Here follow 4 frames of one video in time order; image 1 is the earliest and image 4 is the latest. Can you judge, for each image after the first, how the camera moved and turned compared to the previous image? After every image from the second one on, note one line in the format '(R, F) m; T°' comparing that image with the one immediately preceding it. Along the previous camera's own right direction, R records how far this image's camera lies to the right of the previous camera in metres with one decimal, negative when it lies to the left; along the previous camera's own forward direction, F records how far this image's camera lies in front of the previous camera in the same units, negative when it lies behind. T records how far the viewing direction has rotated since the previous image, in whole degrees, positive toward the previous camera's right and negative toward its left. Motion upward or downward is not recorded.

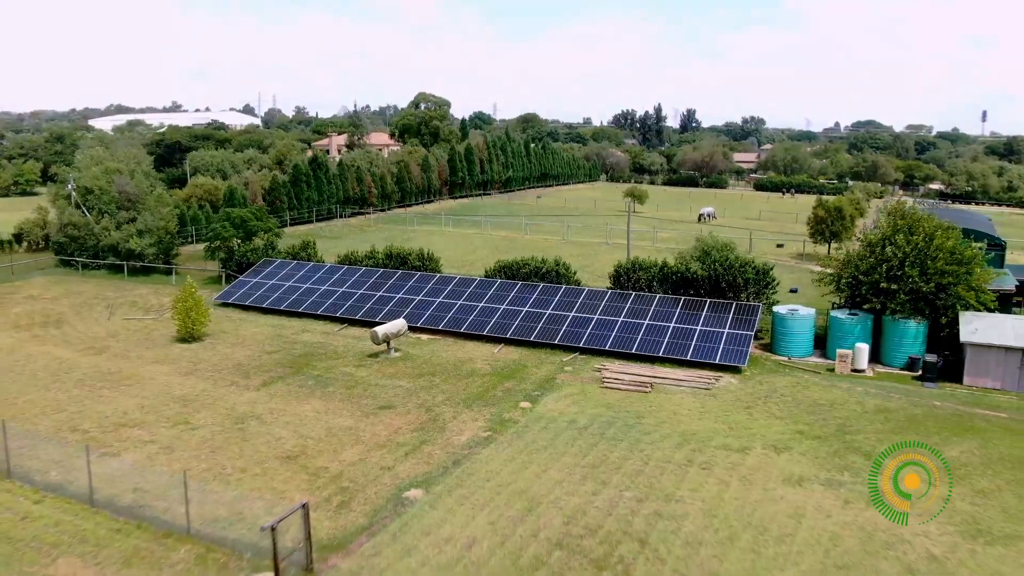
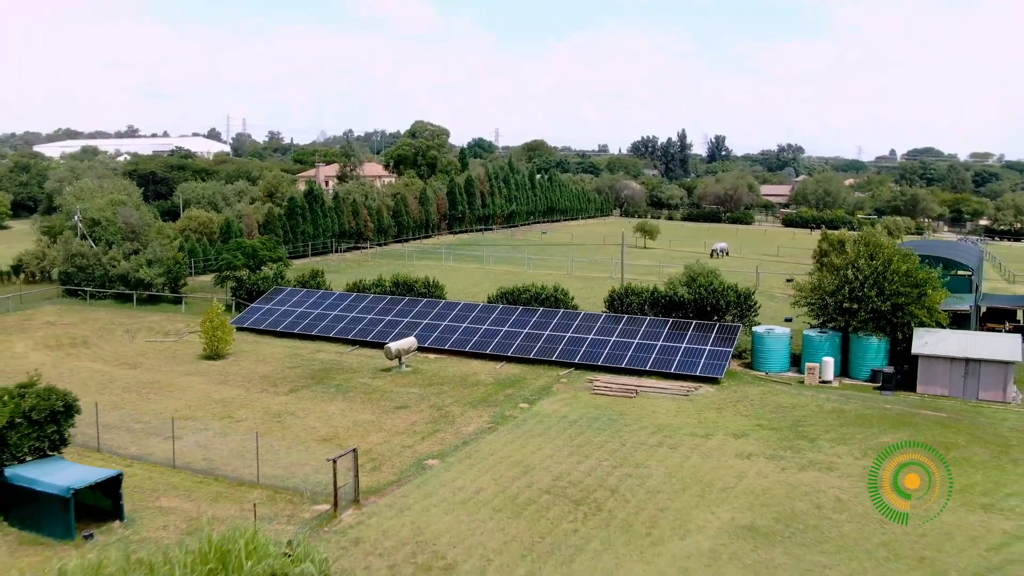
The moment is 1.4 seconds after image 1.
(0.0, -3.4) m; 0°
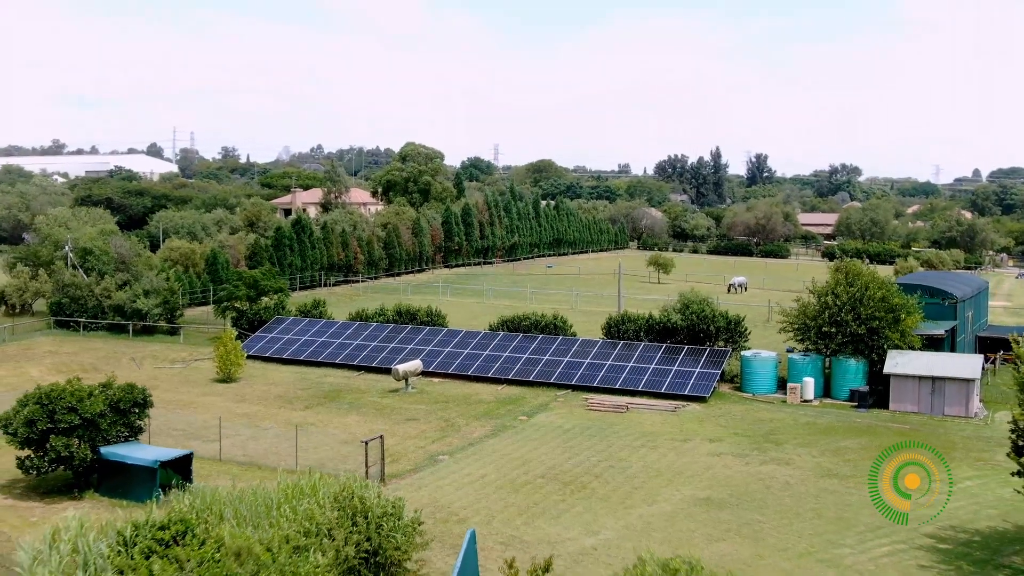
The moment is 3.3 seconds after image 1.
(0.0, -2.8) m; 0°
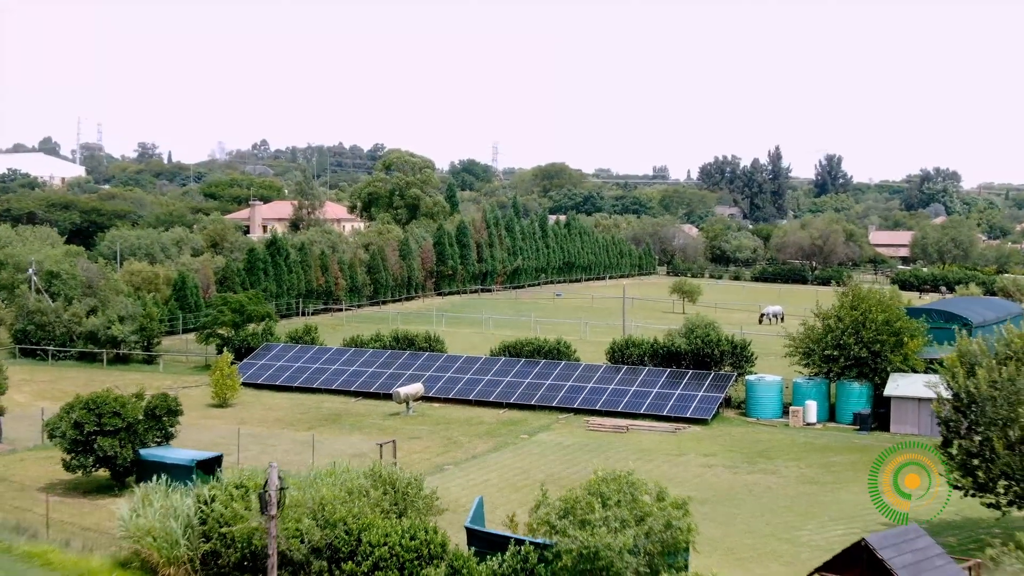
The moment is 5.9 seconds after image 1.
(0.0, -1.6) m; 0°
